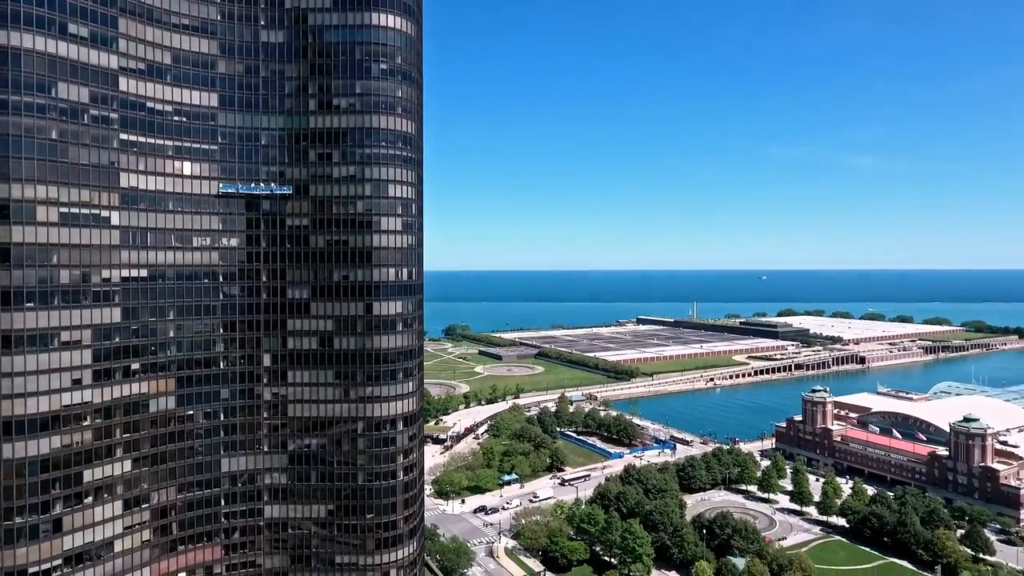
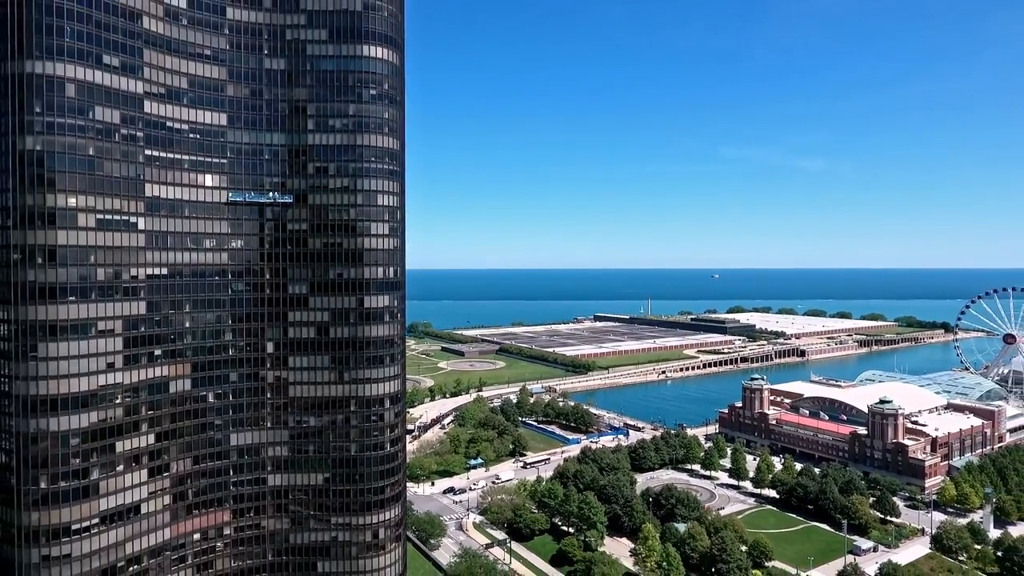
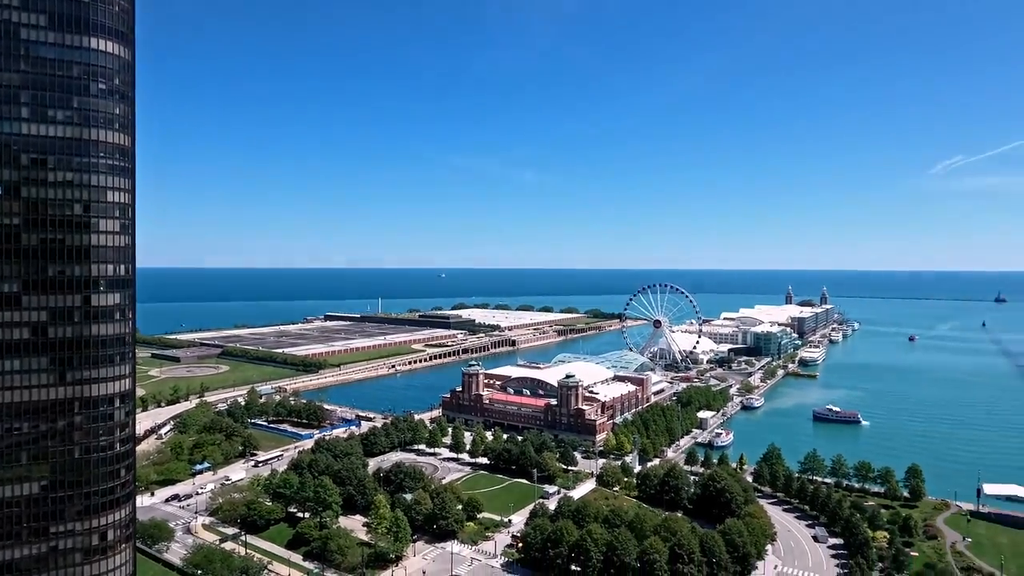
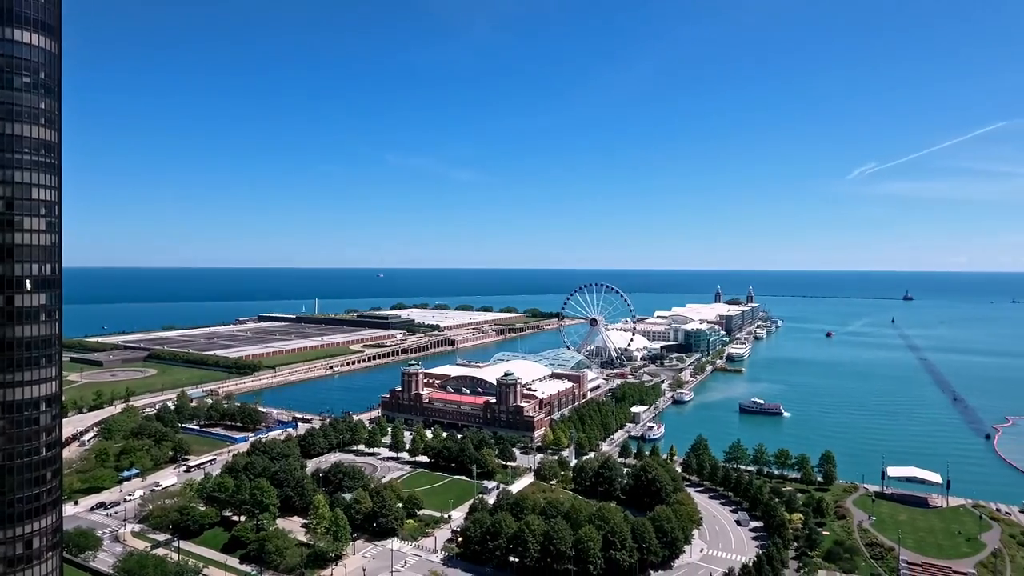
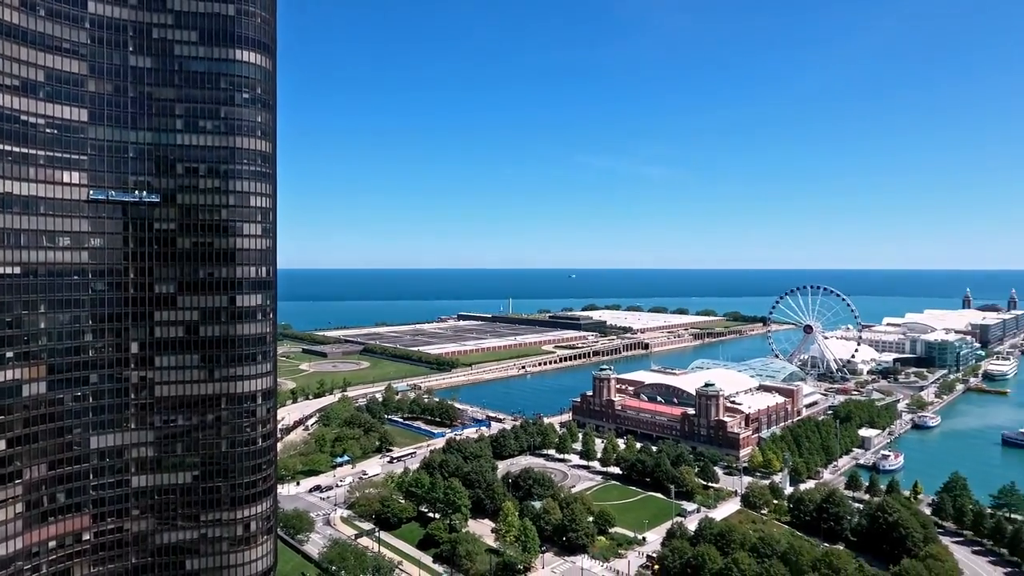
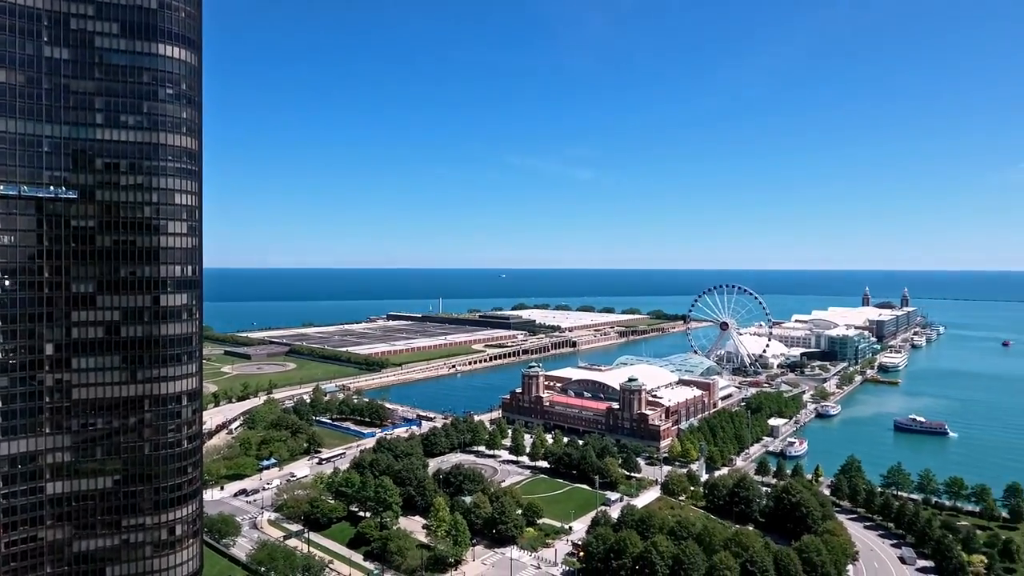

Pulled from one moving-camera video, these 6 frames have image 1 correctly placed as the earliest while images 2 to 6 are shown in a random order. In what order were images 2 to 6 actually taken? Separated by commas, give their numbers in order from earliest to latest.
2, 5, 6, 3, 4
